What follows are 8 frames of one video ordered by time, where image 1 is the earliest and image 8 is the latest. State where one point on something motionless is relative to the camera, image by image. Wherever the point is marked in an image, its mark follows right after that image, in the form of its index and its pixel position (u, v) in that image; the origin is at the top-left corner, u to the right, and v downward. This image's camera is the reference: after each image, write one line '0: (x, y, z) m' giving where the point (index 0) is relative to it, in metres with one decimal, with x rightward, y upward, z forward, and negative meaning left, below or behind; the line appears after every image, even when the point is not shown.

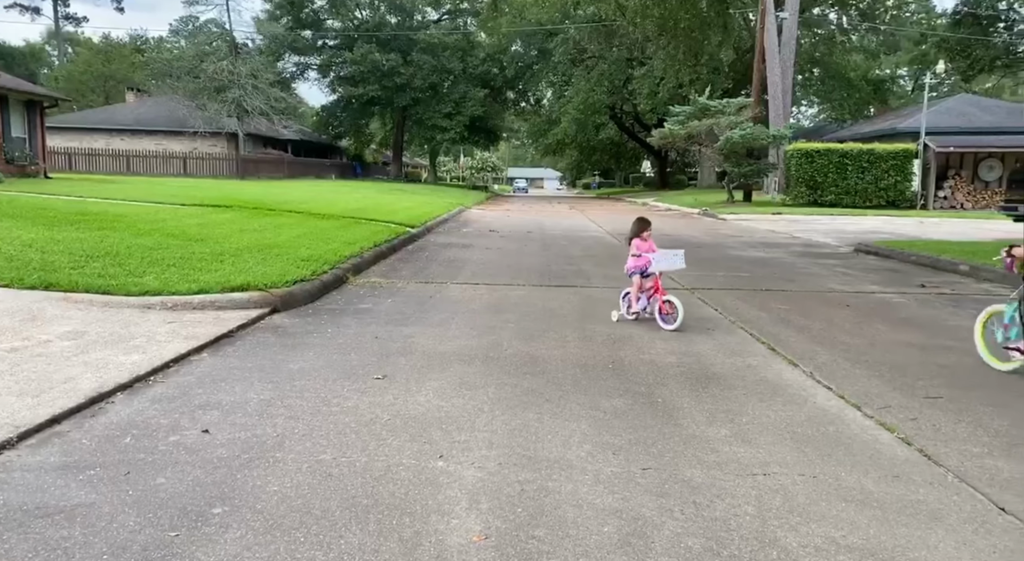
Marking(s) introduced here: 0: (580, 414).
0: (+0.4, -0.7, +4.7) m
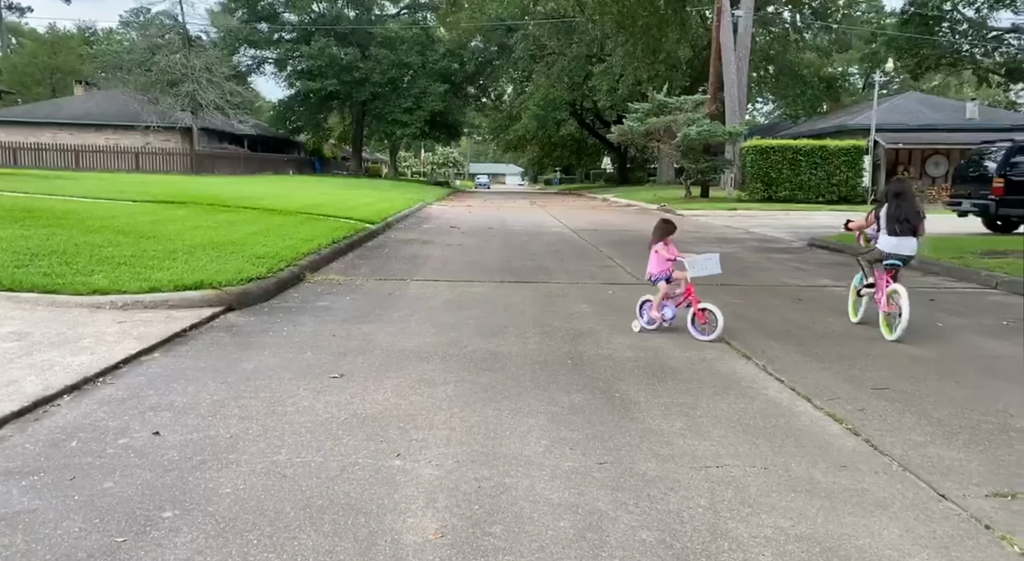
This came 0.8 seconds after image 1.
0: (+0.1, -0.7, +4.7) m
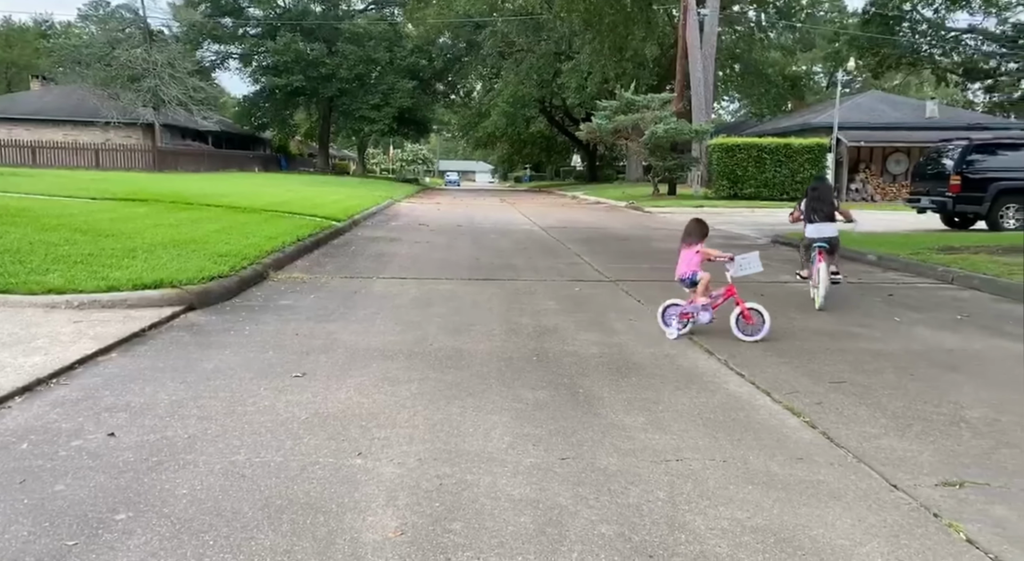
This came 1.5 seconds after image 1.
0: (-0.1, -0.7, +4.7) m
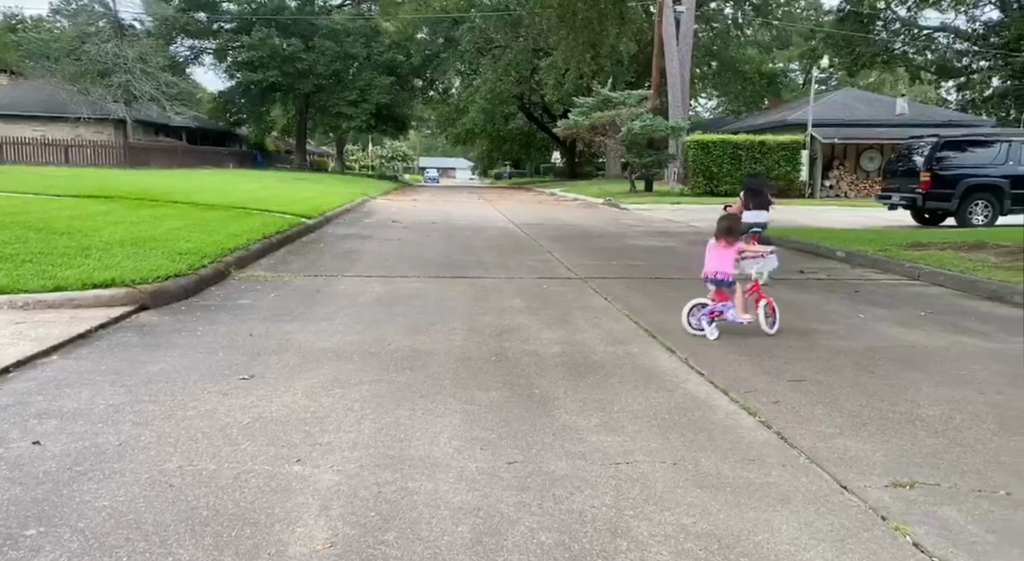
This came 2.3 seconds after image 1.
0: (-0.3, -0.7, +4.6) m
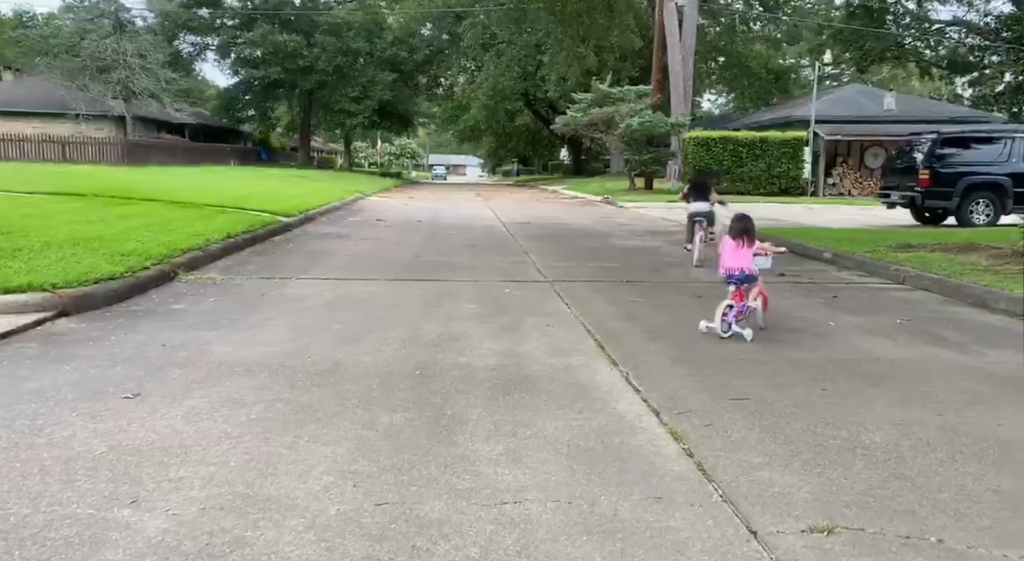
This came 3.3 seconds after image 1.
0: (-0.8, -0.7, +4.2) m
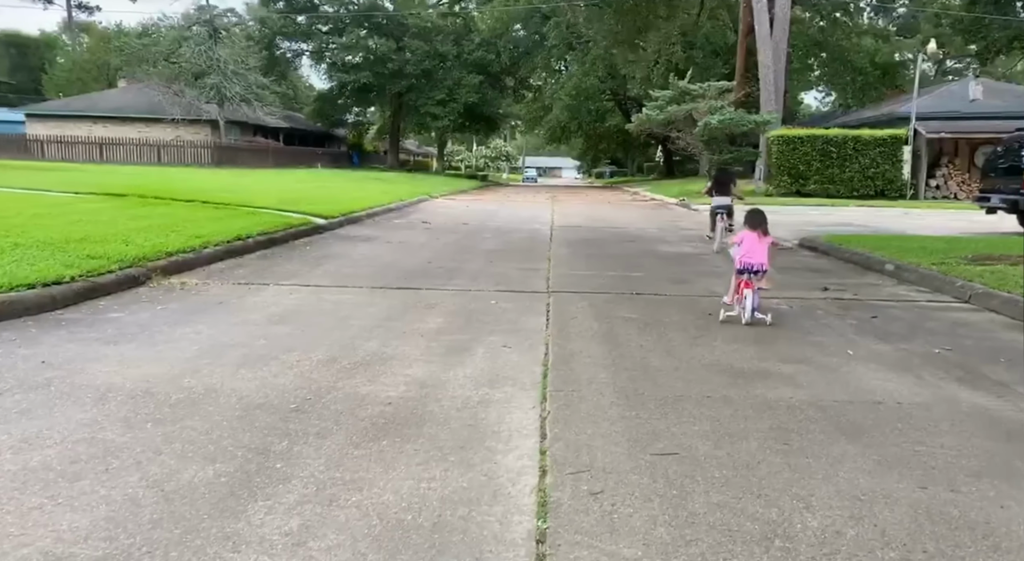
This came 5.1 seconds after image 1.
0: (-1.5, -0.8, +3.3) m
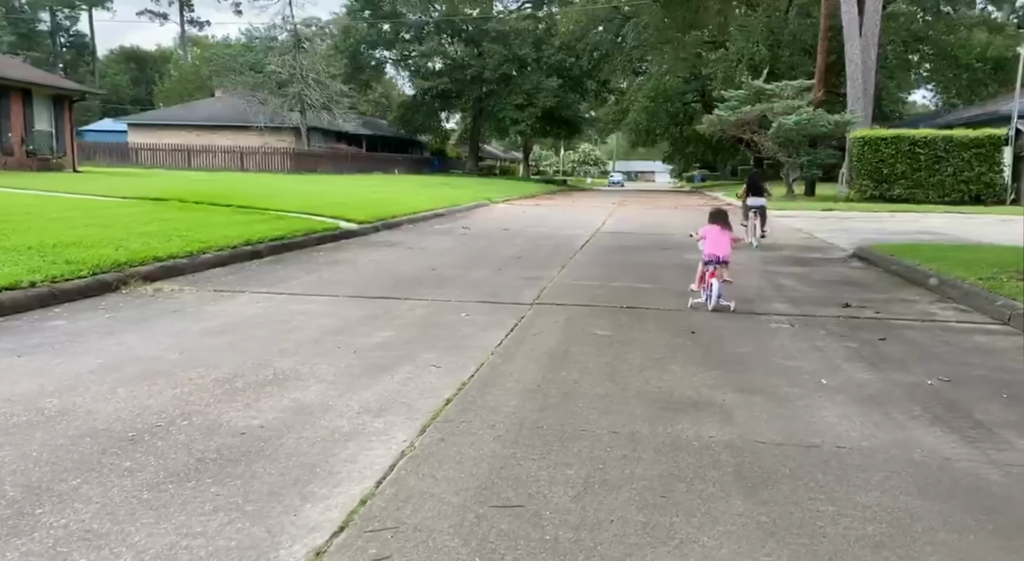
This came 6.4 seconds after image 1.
0: (-2.3, -0.9, +3.0) m
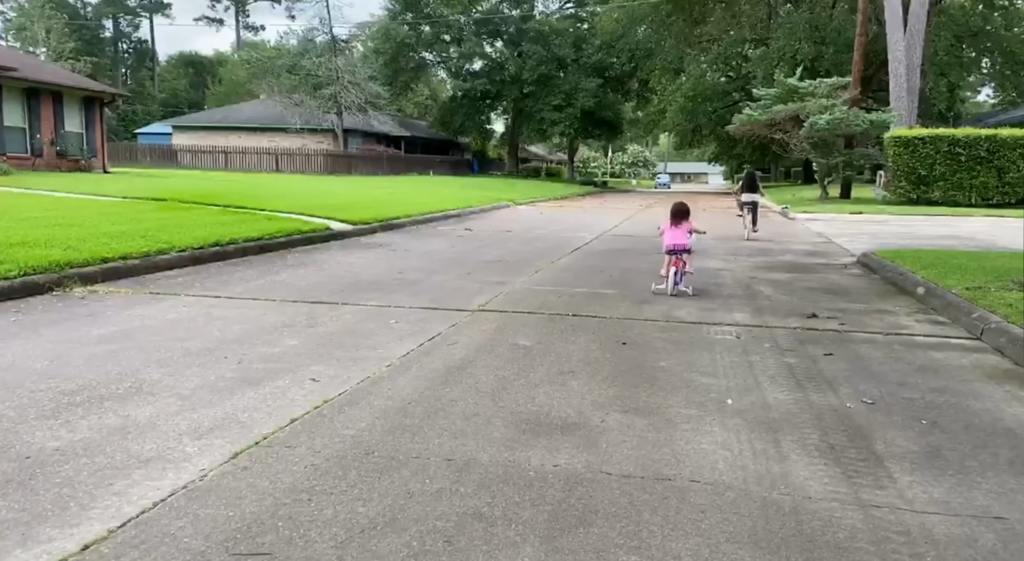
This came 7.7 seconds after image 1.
0: (-3.1, -0.9, +2.6) m
